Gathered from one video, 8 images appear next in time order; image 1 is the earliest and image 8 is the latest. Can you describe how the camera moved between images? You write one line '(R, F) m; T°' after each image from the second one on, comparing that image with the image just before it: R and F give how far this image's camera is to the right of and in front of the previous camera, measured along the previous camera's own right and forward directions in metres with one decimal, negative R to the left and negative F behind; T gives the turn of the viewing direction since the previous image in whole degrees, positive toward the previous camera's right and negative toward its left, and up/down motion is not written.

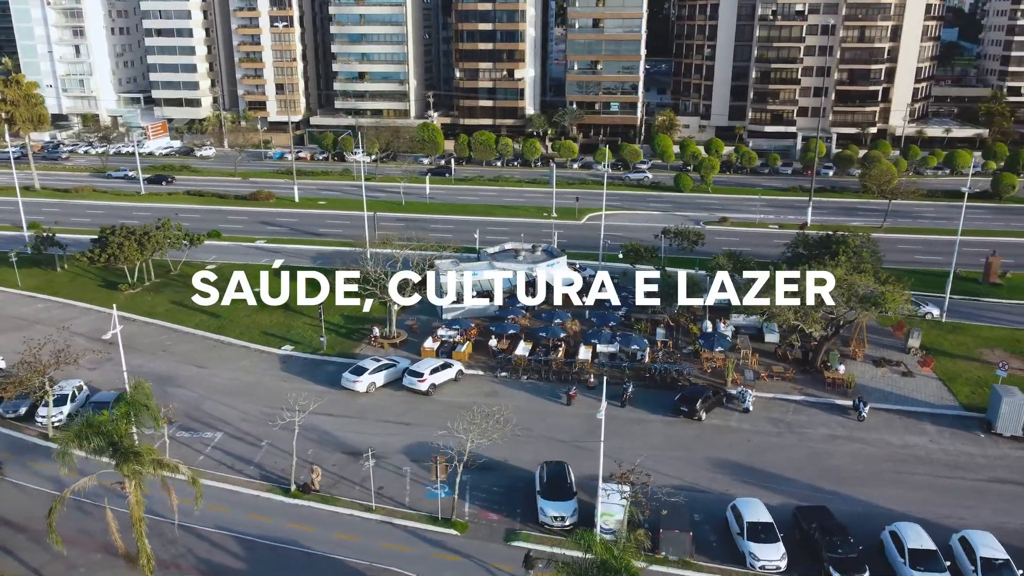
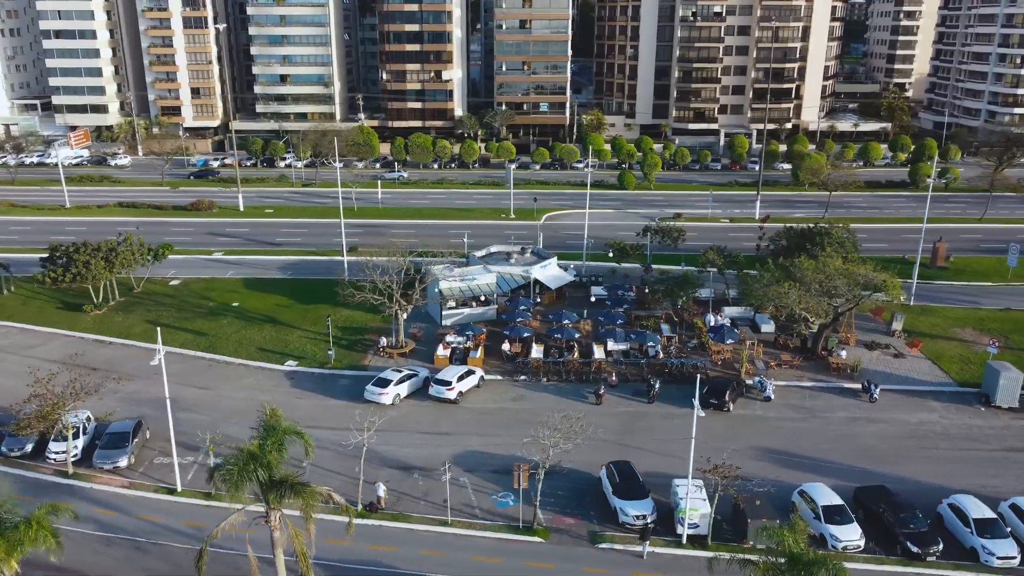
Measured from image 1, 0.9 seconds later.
(-5.4, +0.4) m; +8°
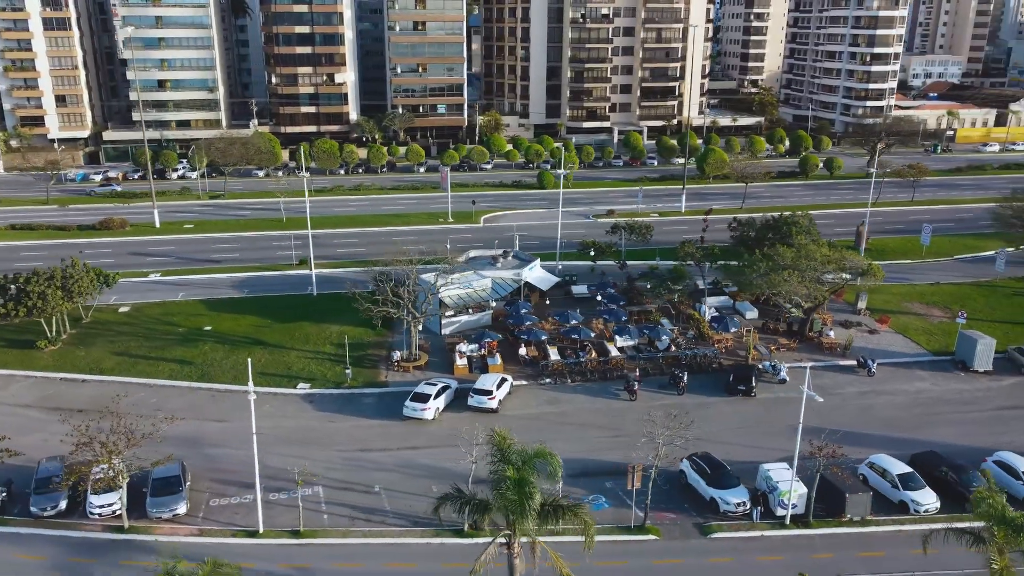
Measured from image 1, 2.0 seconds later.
(-7.6, +0.8) m; +11°
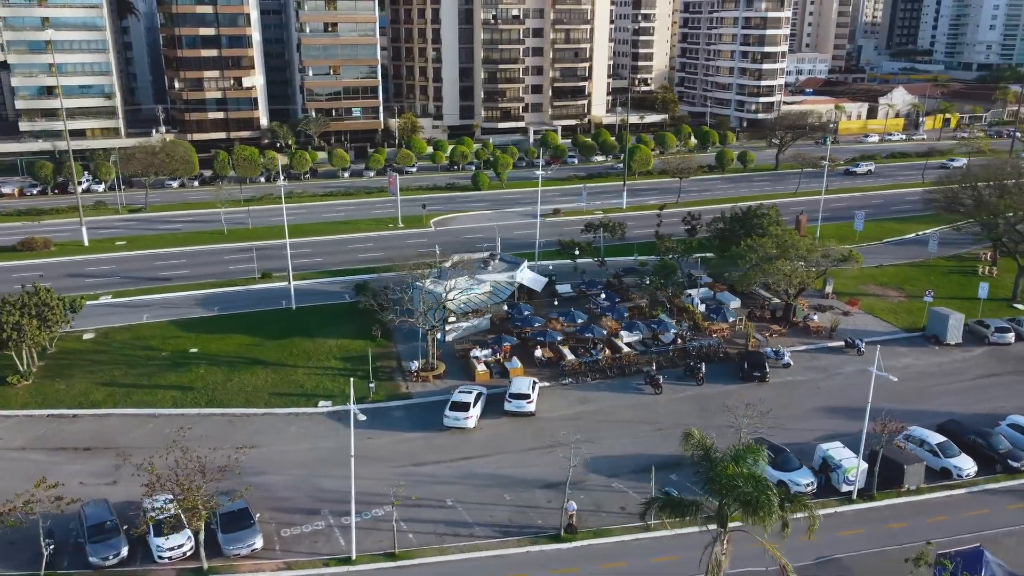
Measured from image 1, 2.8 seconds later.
(-6.3, +0.6) m; +9°
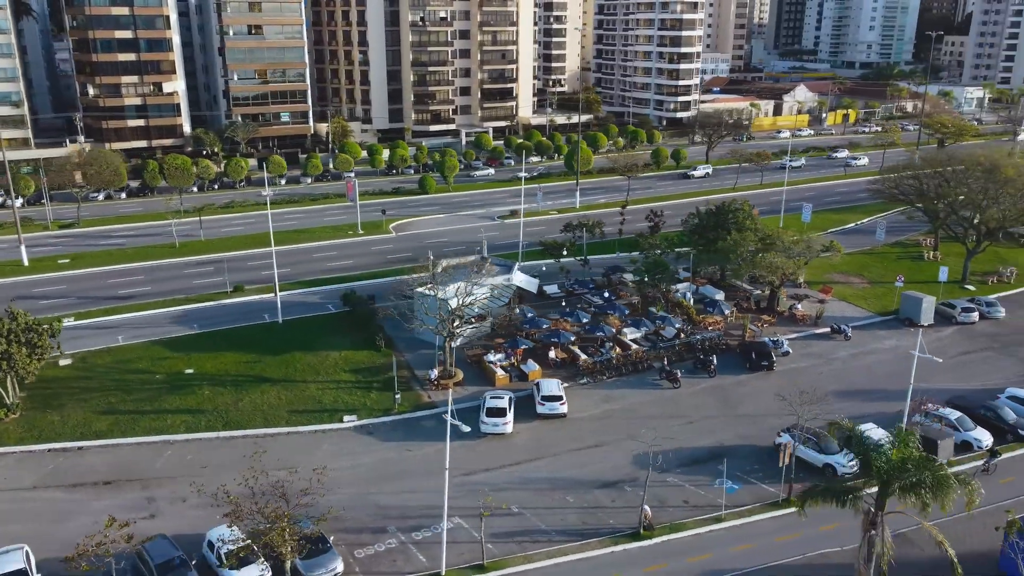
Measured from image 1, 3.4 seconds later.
(-5.2, +0.5) m; +7°
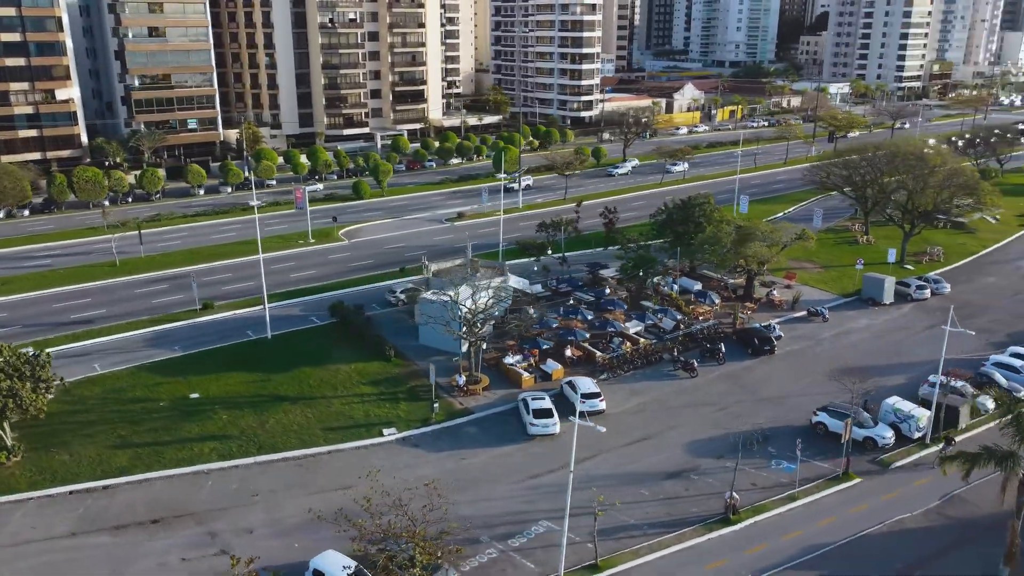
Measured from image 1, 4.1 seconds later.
(-6.4, +0.6) m; +9°
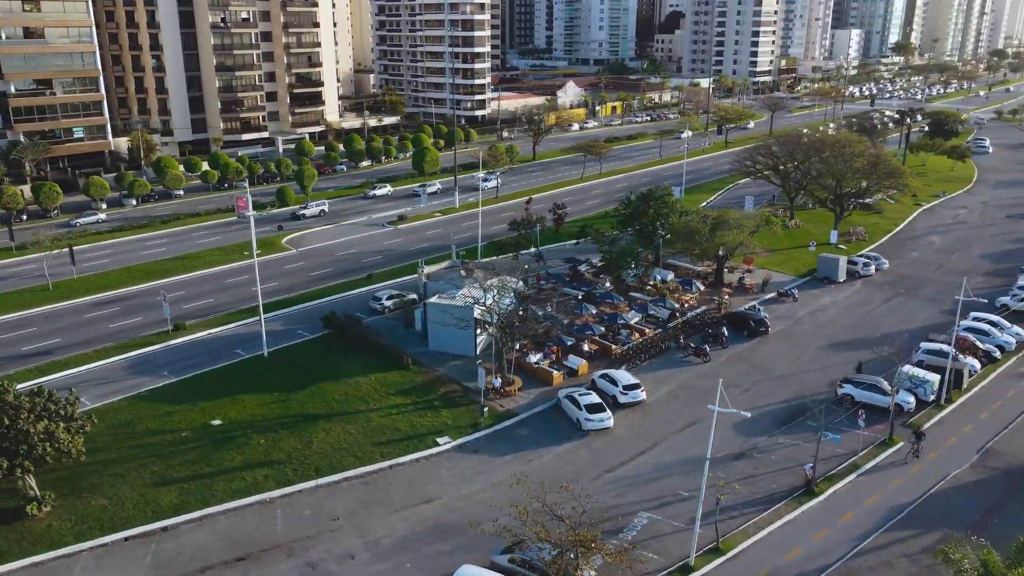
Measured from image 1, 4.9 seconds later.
(-7.2, +0.8) m; +10°
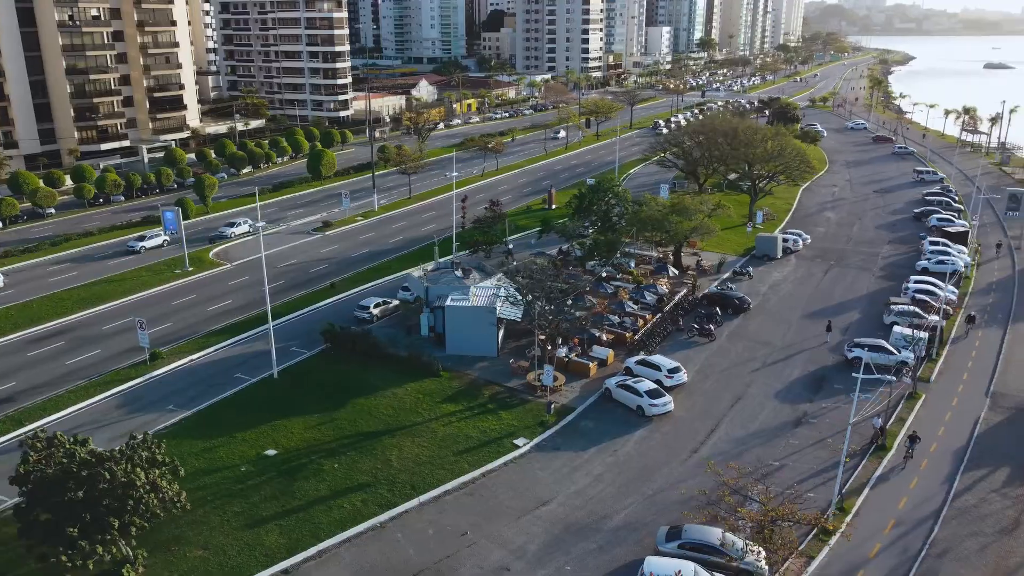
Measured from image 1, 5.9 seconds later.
(-9.1, +1.3) m; +13°
